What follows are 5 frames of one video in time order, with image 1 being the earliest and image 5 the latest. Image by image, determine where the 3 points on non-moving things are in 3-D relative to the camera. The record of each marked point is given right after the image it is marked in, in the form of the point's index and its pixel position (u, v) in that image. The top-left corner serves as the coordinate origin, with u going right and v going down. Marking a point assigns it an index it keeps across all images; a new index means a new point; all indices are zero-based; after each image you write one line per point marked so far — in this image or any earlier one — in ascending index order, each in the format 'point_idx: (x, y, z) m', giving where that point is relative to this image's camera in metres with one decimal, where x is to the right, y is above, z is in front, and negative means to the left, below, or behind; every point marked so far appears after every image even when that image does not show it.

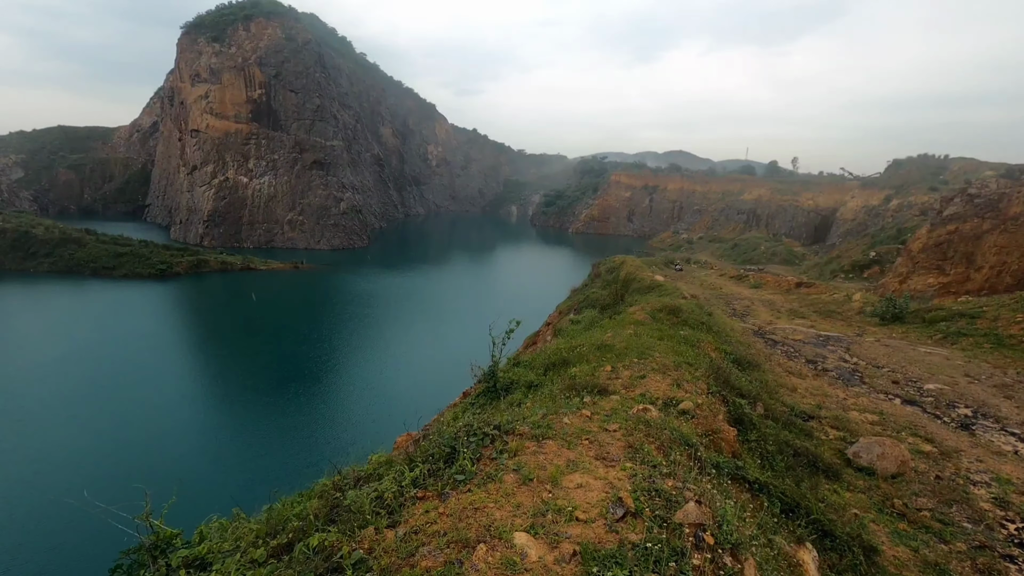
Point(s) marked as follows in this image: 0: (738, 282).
0: (+7.0, +0.2, +14.5) m
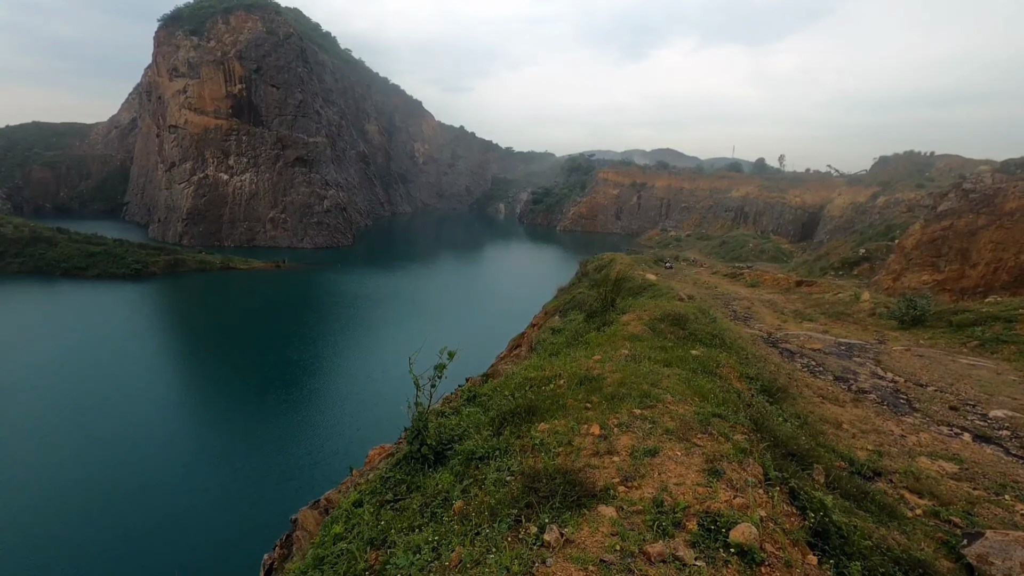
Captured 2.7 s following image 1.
0: (+6.5, +0.2, +14.0) m
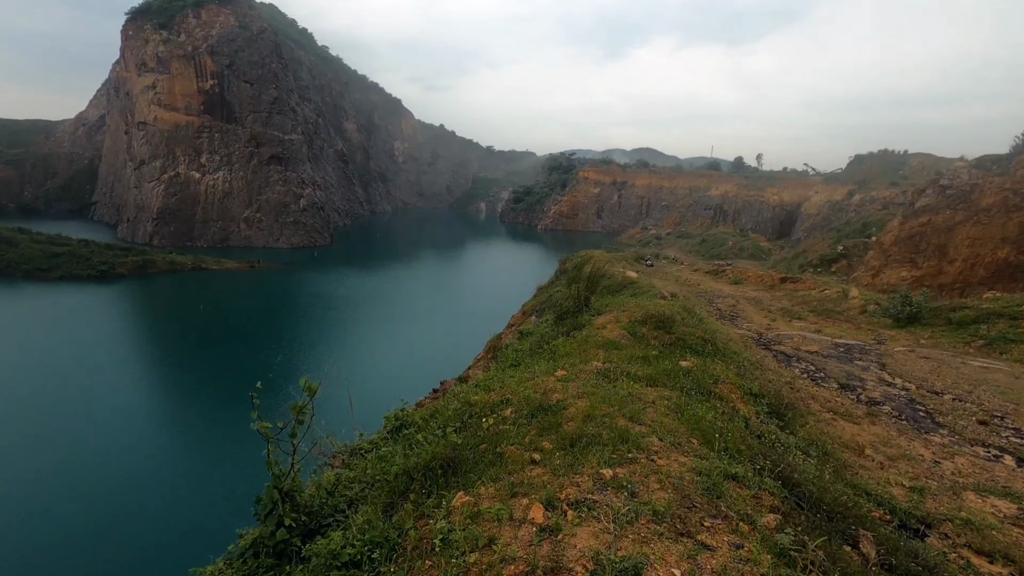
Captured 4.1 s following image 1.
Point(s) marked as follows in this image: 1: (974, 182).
0: (+5.9, +0.3, +13.8) m
1: (+13.3, +3.0, +13.7) m
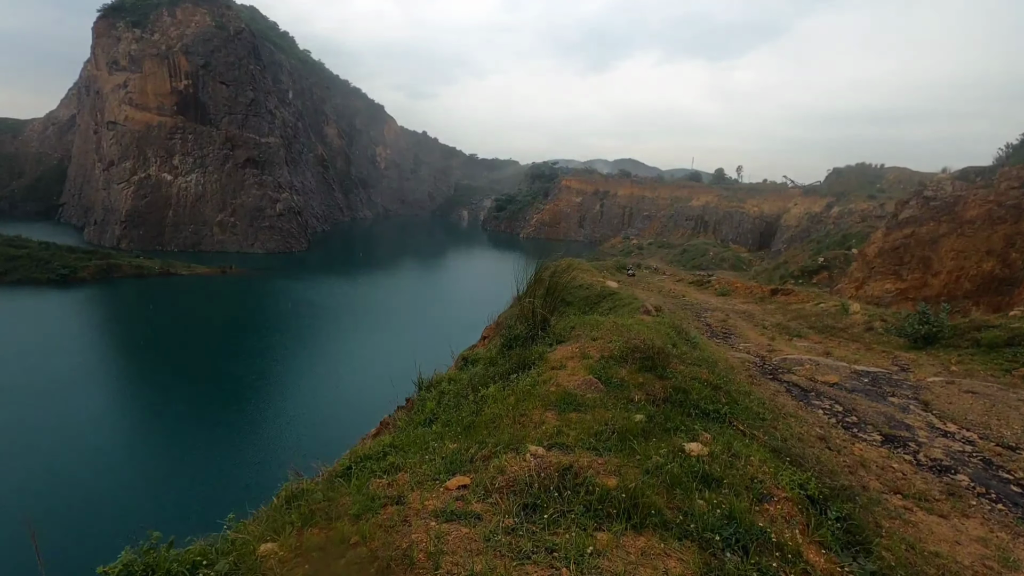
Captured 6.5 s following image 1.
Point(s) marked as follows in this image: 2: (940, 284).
0: (+5.2, 0.0, +13.3) m
1: (+12.6, +2.7, +13.5) m
2: (+10.9, +0.1, +12.1) m
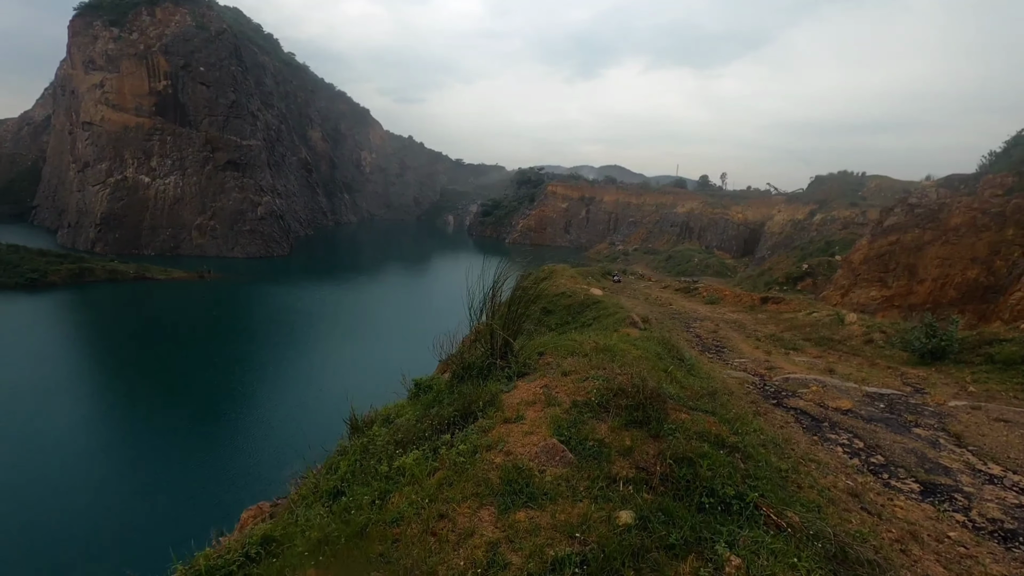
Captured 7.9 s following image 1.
0: (+4.7, -0.2, +13.0) m
1: (+12.2, +2.5, +13.5) m
2: (+10.5, -0.1, +12.0) m
